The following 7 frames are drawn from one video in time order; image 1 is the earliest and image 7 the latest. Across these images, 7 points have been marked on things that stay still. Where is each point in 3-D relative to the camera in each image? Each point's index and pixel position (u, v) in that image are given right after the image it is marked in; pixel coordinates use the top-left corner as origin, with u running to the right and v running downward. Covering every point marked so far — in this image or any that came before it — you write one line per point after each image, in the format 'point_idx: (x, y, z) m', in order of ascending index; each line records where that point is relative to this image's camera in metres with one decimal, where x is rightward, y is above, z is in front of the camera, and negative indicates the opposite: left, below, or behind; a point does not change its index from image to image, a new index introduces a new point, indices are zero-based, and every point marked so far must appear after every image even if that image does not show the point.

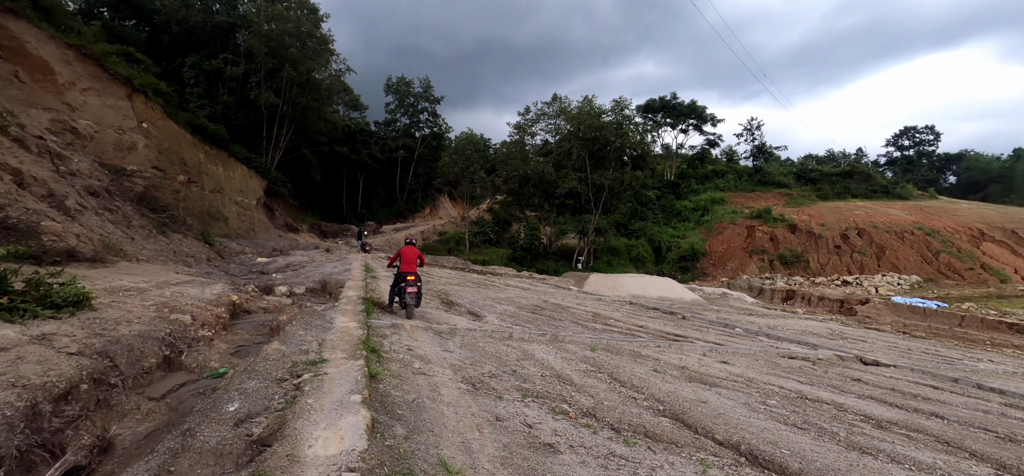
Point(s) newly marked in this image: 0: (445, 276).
0: (-2.3, -1.3, +16.1) m
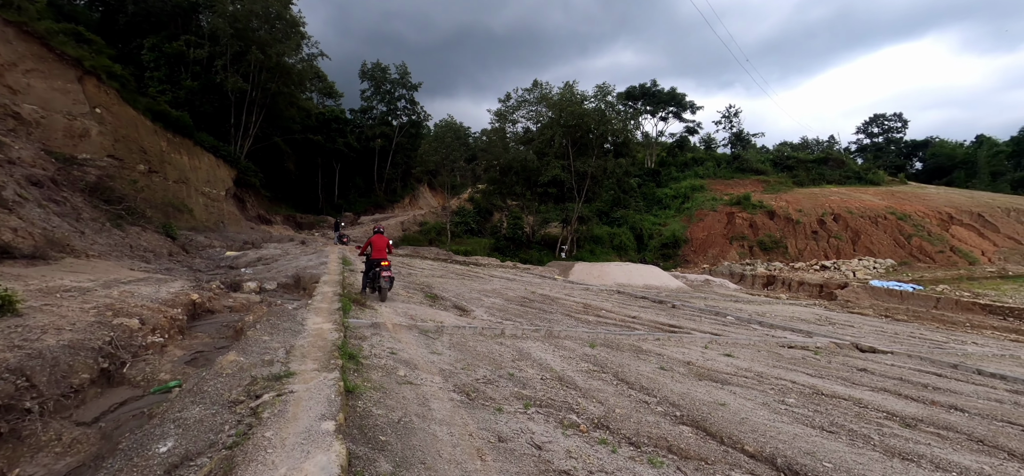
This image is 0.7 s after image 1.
0: (-2.8, -1.0, +15.5) m
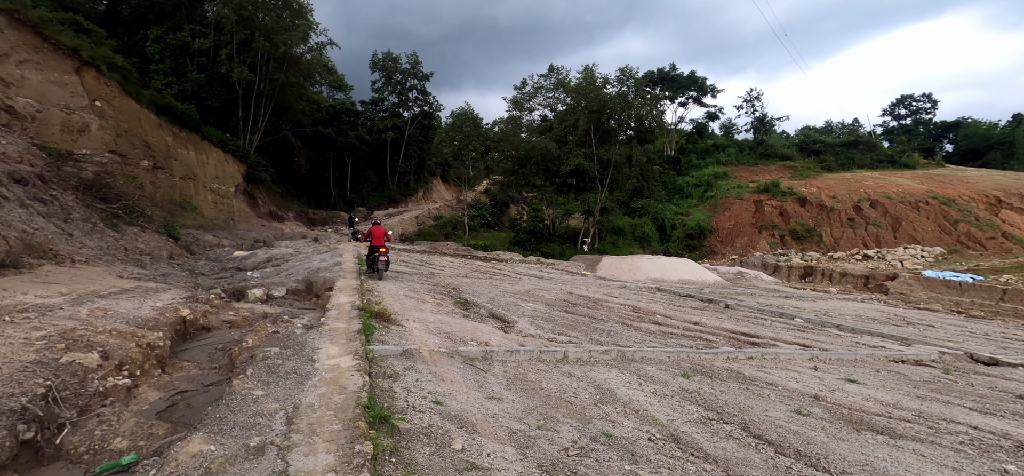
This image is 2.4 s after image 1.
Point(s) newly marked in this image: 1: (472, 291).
0: (-2.0, -0.8, +14.3) m
1: (-0.8, -1.1, +9.2) m
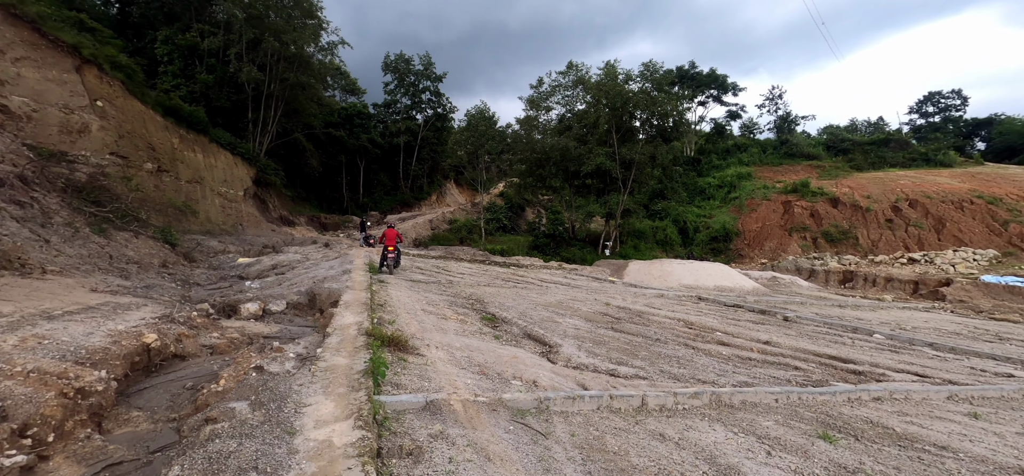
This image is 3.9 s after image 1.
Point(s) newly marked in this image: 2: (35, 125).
0: (-1.3, -1.0, +13.2) m
1: (-0.2, -1.1, +8.0) m
2: (-13.4, +3.2, +13.1) m
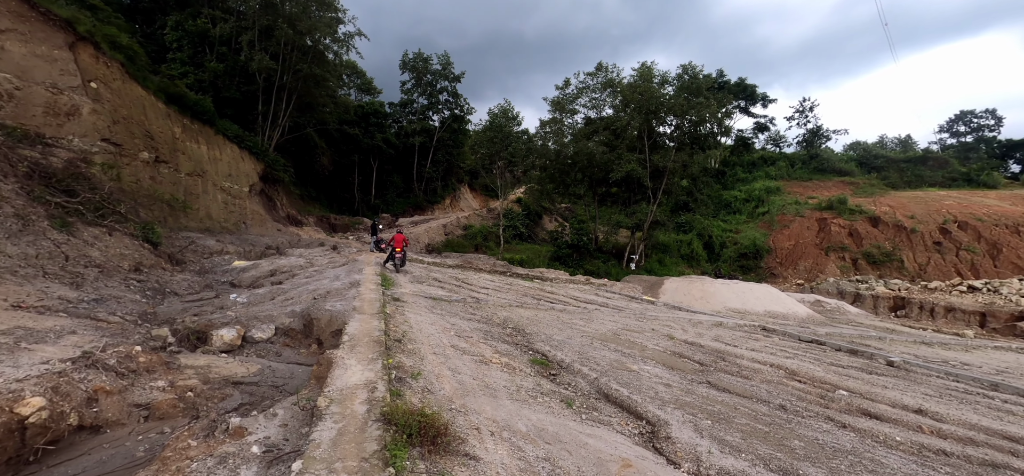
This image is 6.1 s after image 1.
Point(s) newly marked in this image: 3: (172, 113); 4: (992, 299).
0: (-0.5, -1.2, +11.5) m
1: (+0.4, -1.3, +6.3) m
2: (-12.5, +3.4, +11.7) m
3: (-12.2, +4.5, +16.6) m
4: (+20.5, -2.6, +19.8) m
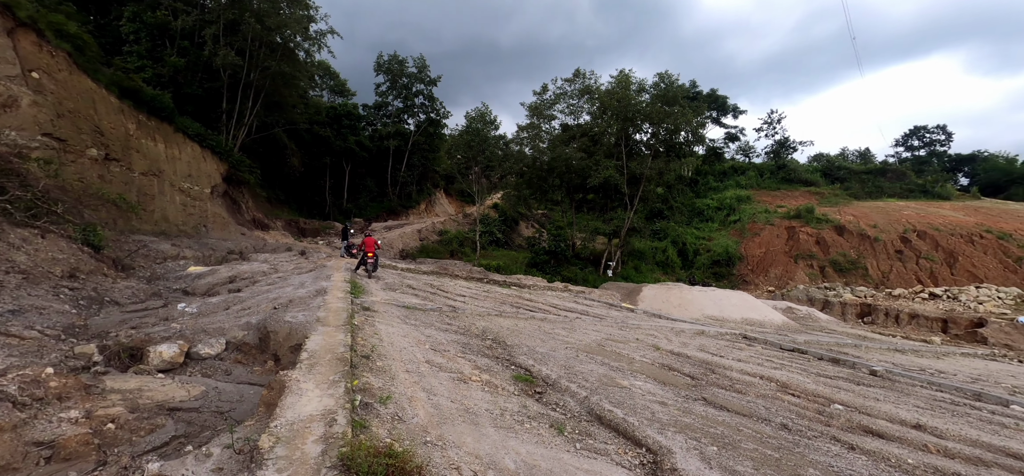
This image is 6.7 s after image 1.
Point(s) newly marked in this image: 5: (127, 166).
0: (-1.0, -1.3, +11.0) m
1: (+0.2, -1.4, +5.8) m
2: (-13.0, +3.3, +10.6) m
3: (-13.0, +4.4, +15.5) m
4: (+19.4, -3.0, +20.4) m
5: (-12.4, +2.3, +14.9) m
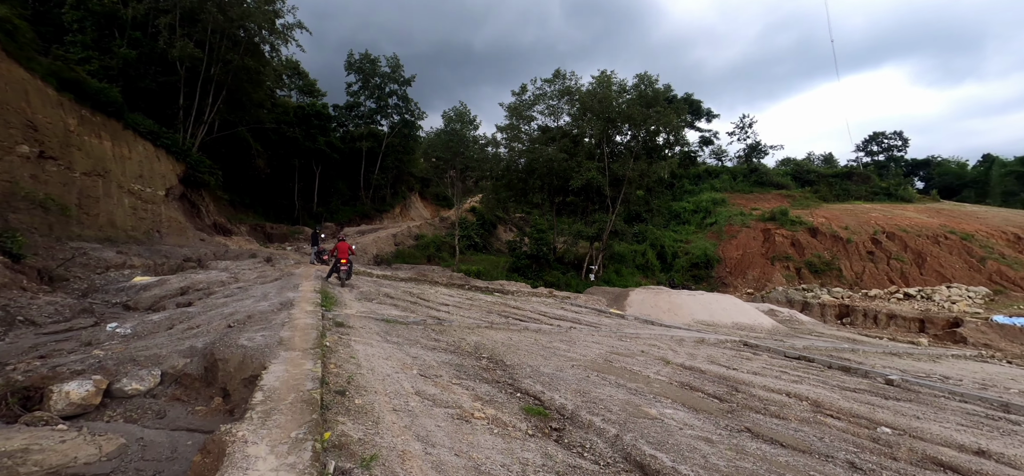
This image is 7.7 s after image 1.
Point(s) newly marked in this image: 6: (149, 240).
0: (-1.3, -1.4, +10.1) m
1: (+0.2, -1.4, +5.0) m
2: (-13.3, +3.2, +9.1) m
3: (-13.5, +4.1, +14.0) m
4: (+18.6, -3.0, +20.7) m
5: (-12.9, +2.1, +13.4) m
6: (-11.9, -0.1, +15.1) m
